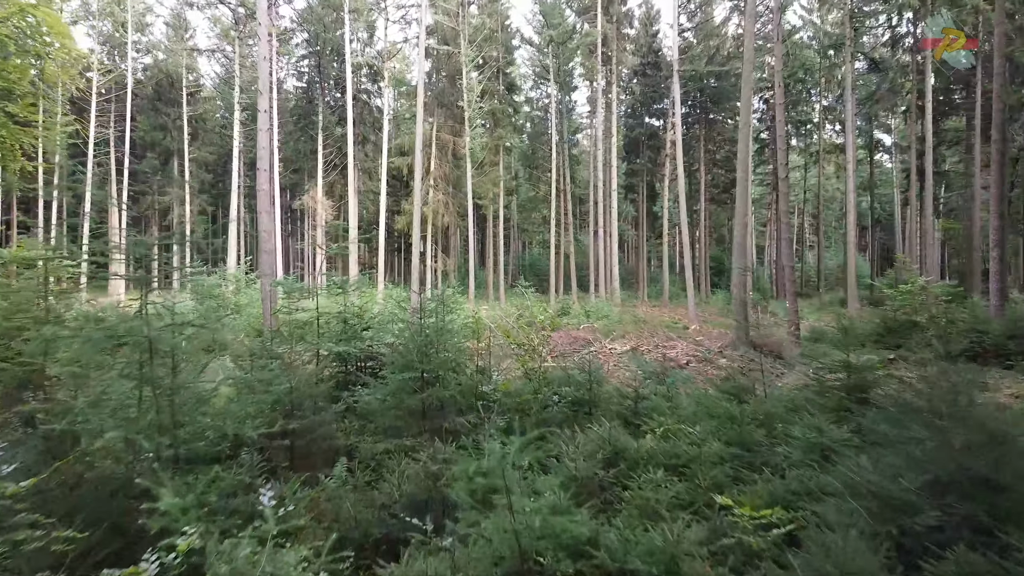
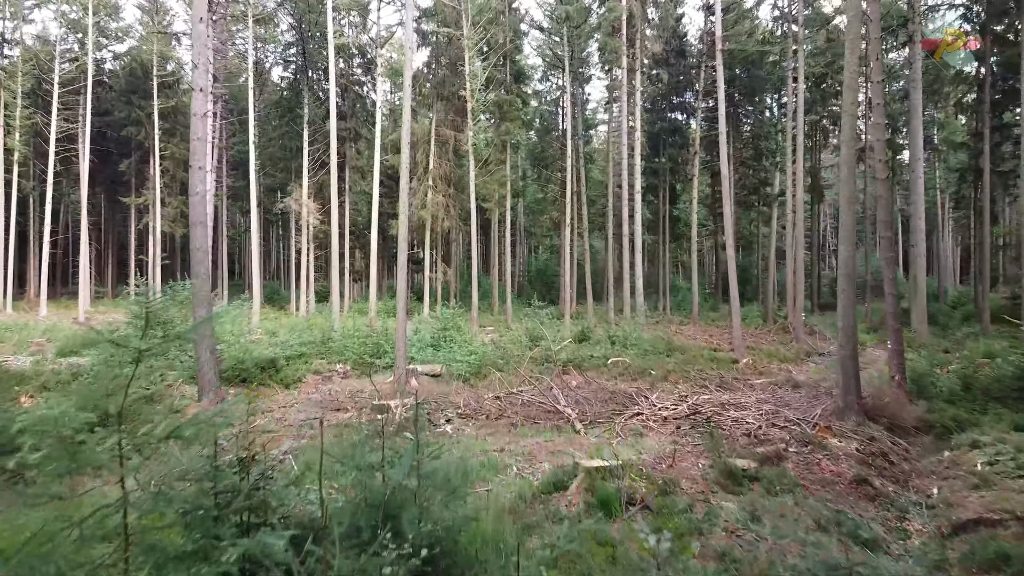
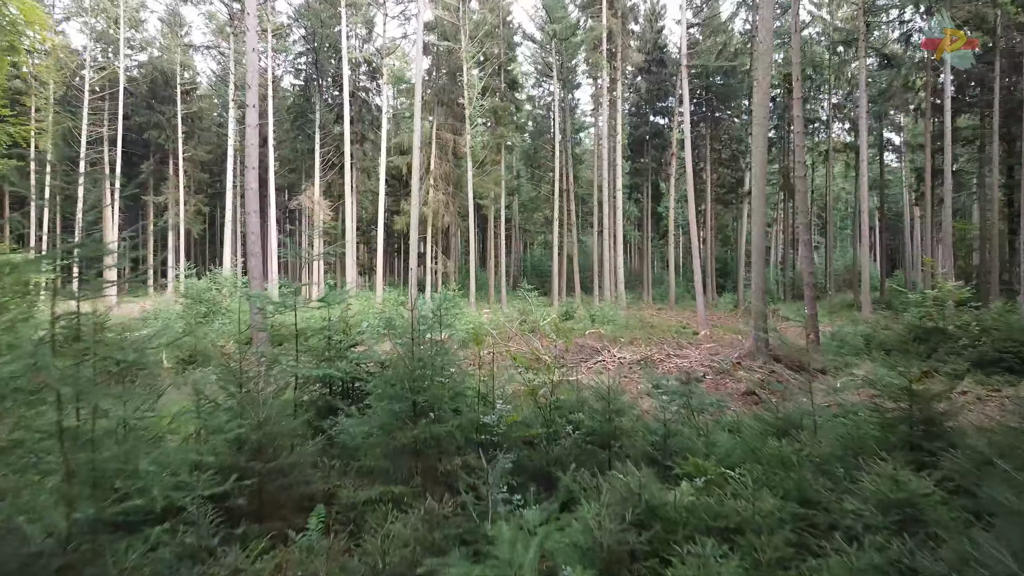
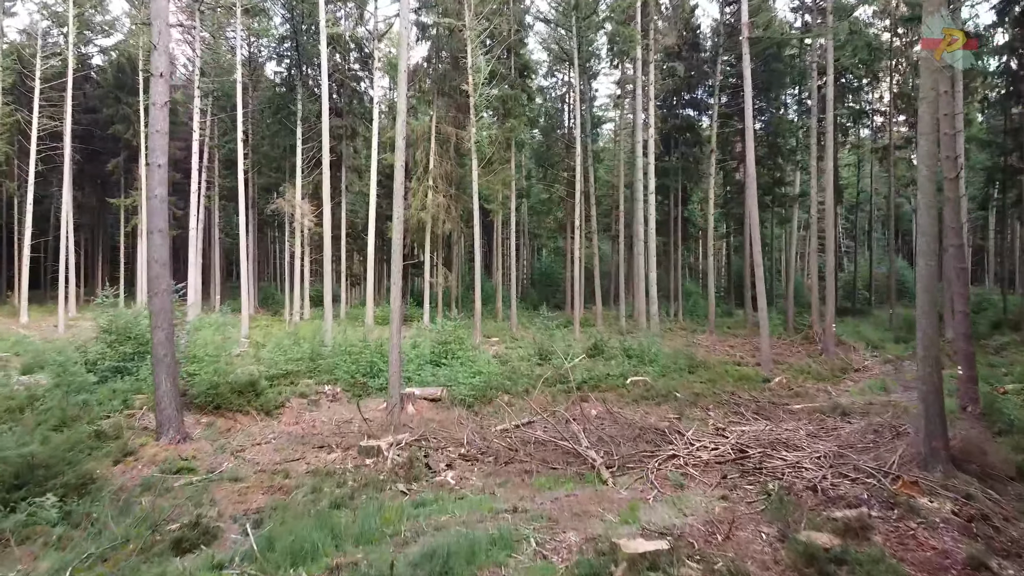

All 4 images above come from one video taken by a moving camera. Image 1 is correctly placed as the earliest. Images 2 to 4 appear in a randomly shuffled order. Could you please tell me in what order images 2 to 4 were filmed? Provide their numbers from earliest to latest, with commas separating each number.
3, 2, 4
